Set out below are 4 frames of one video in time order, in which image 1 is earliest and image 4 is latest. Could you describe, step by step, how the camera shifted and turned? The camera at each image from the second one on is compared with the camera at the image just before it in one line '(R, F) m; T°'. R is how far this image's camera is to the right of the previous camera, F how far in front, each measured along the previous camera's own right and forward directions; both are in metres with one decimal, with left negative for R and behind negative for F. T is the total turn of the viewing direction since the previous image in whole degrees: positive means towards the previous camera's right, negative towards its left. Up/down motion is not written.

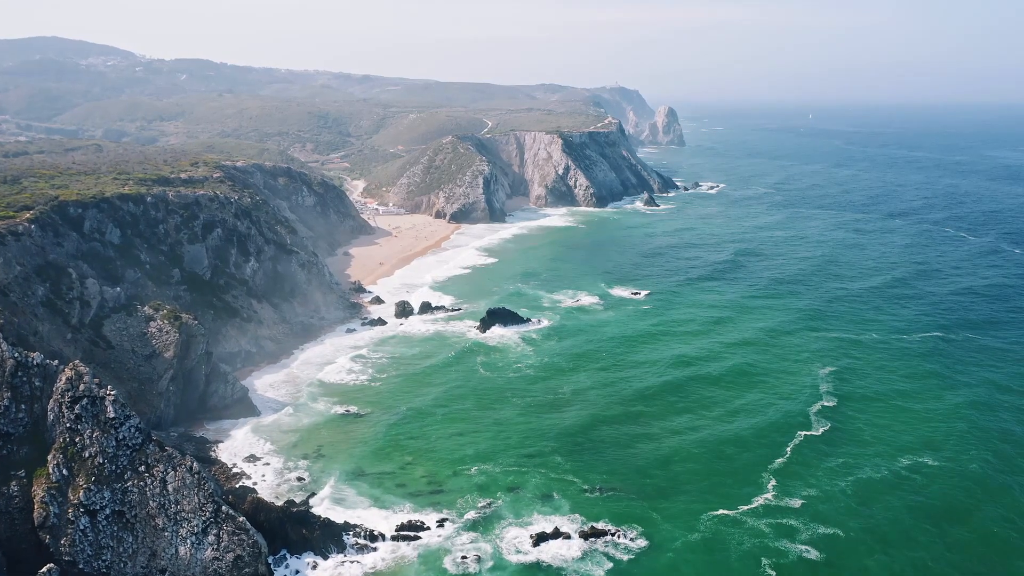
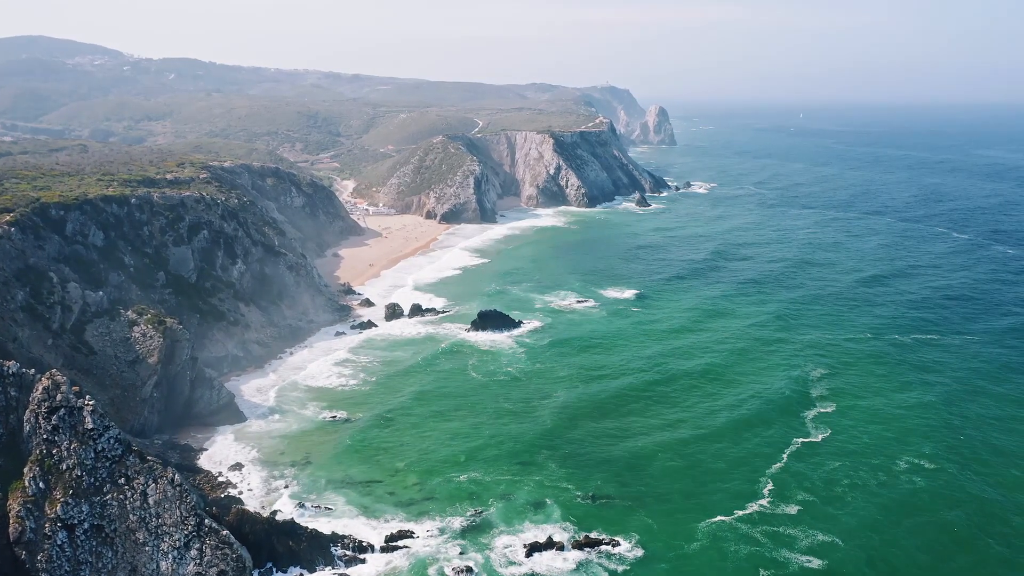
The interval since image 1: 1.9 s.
(0.0, +0.6) m; +1°
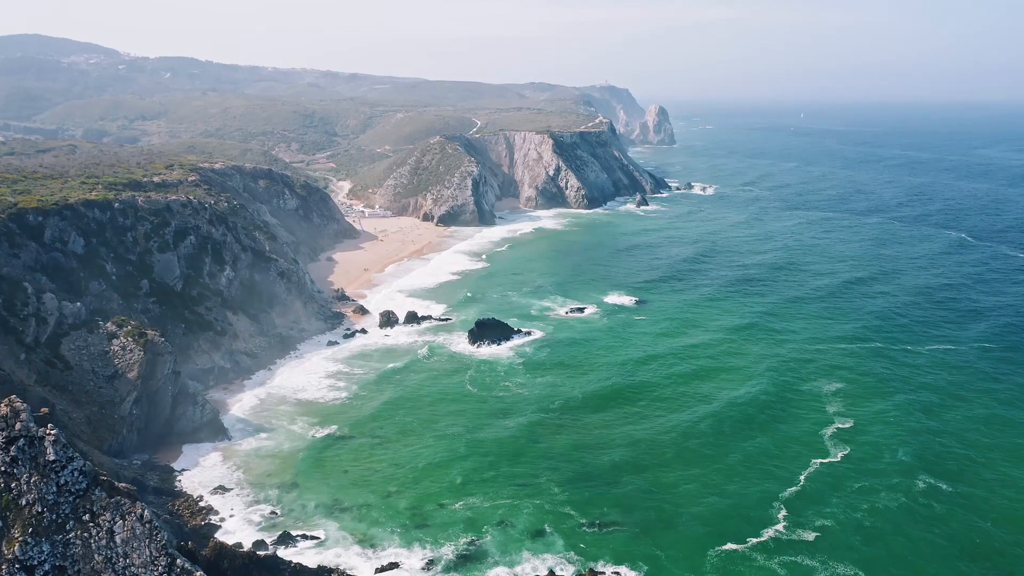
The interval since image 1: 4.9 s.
(0.0, +2.1) m; 0°
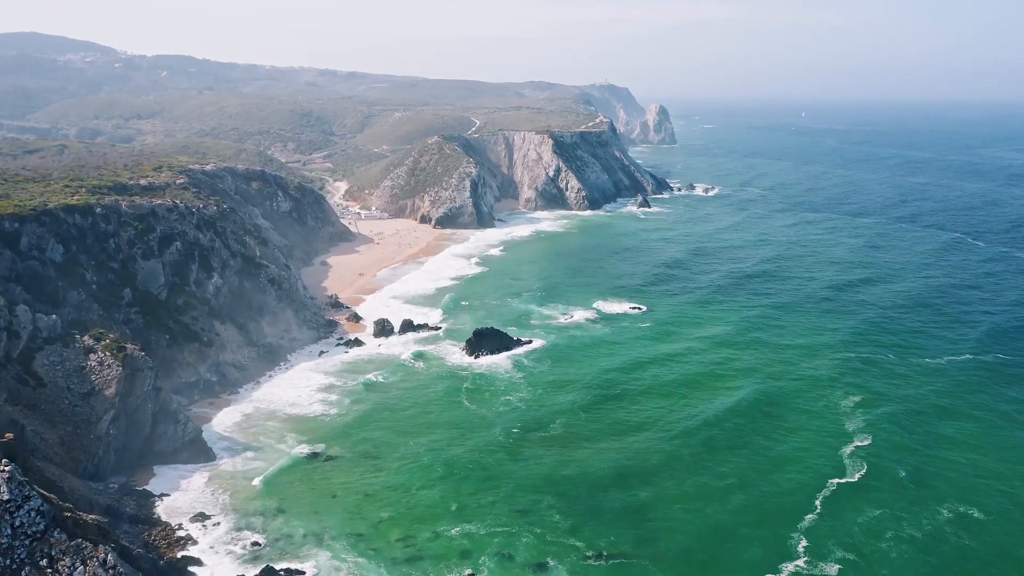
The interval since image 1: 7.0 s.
(-0.1, +2.2) m; 0°
